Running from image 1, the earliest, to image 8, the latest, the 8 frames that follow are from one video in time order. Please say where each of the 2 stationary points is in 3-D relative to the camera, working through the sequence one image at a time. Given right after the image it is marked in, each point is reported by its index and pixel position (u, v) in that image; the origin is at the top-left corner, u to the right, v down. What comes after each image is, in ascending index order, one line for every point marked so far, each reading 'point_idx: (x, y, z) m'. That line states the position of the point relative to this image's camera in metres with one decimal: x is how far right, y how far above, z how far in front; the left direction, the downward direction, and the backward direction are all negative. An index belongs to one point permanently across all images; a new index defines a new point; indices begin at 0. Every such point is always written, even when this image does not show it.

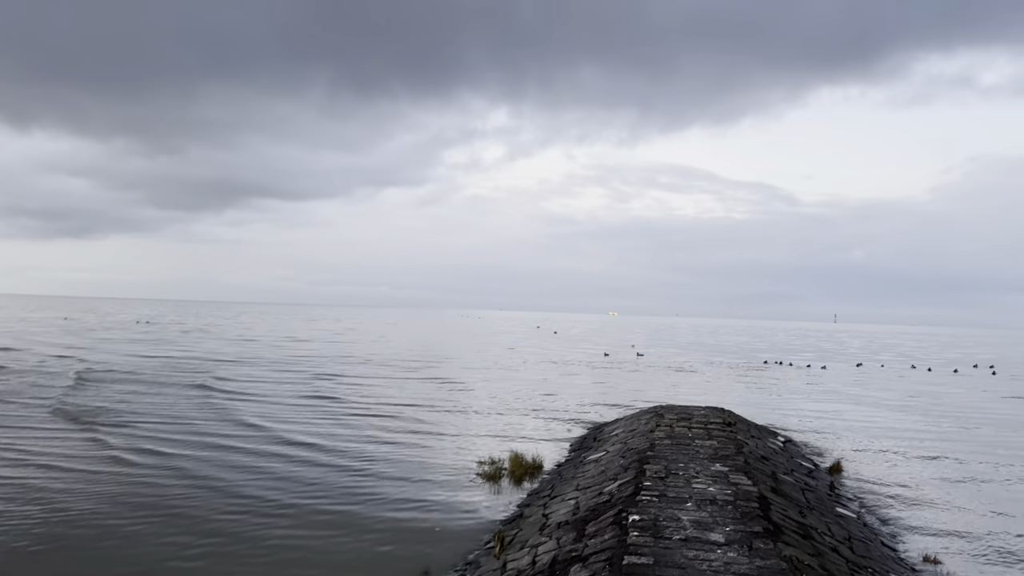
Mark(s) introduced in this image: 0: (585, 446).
0: (+2.0, -4.7, +17.9) m
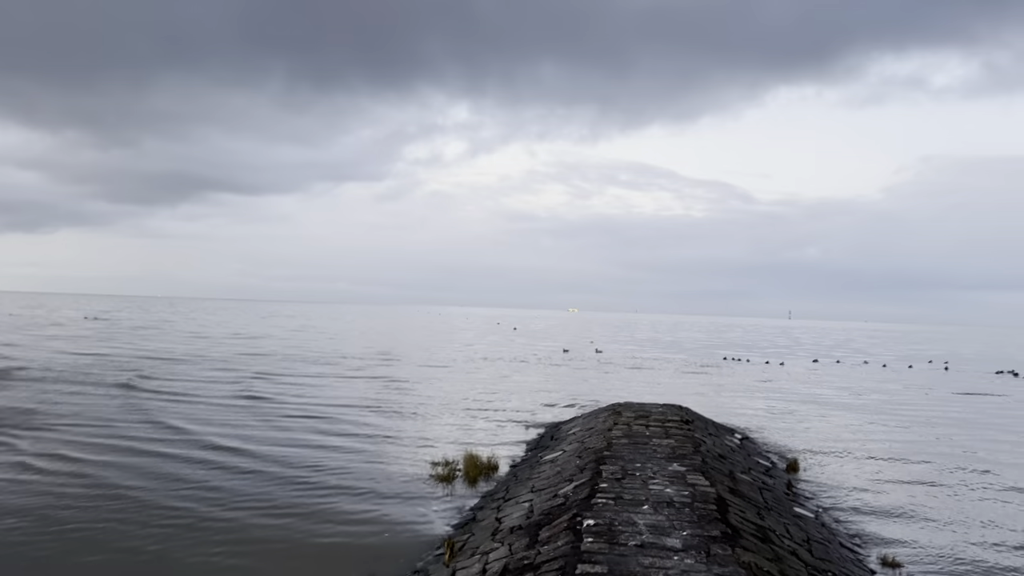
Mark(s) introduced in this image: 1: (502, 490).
0: (+0.8, -4.6, +17.7) m
1: (-0.3, -4.4, +13.0) m
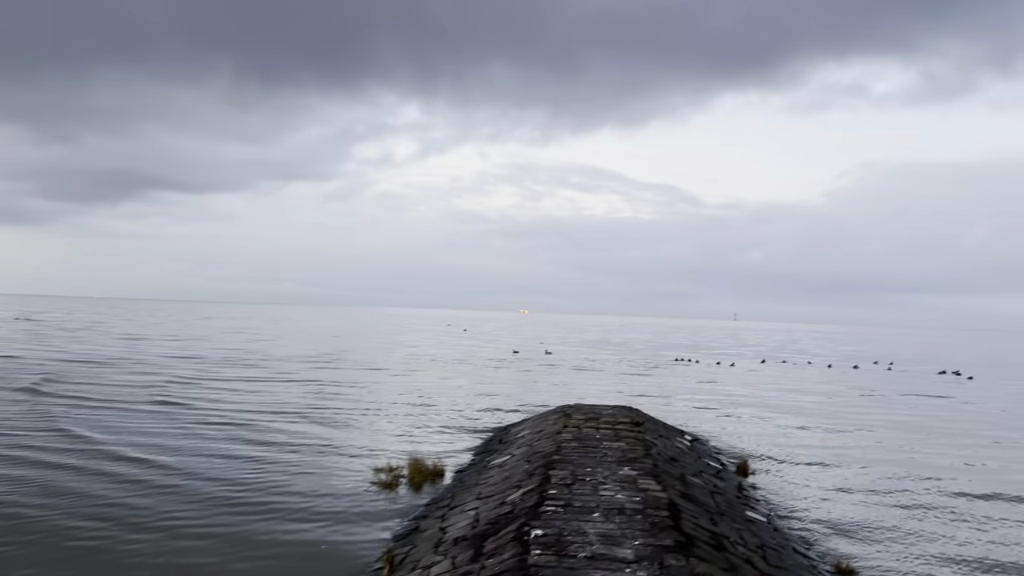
0: (-0.6, -4.6, +17.5) m
1: (-1.3, -4.4, +12.7) m
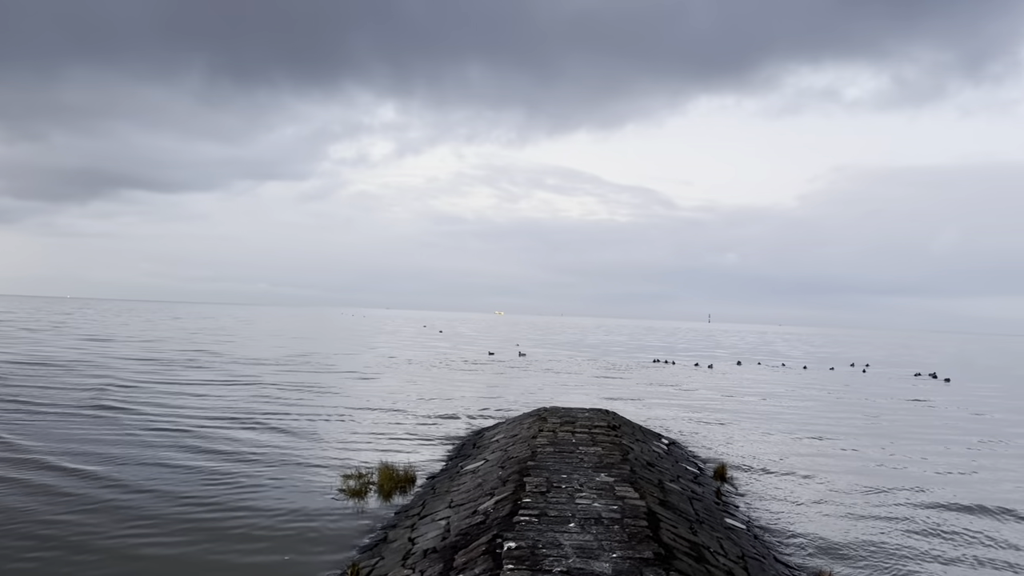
0: (-1.3, -4.6, +17.2) m
1: (-1.8, -4.4, +12.4) m
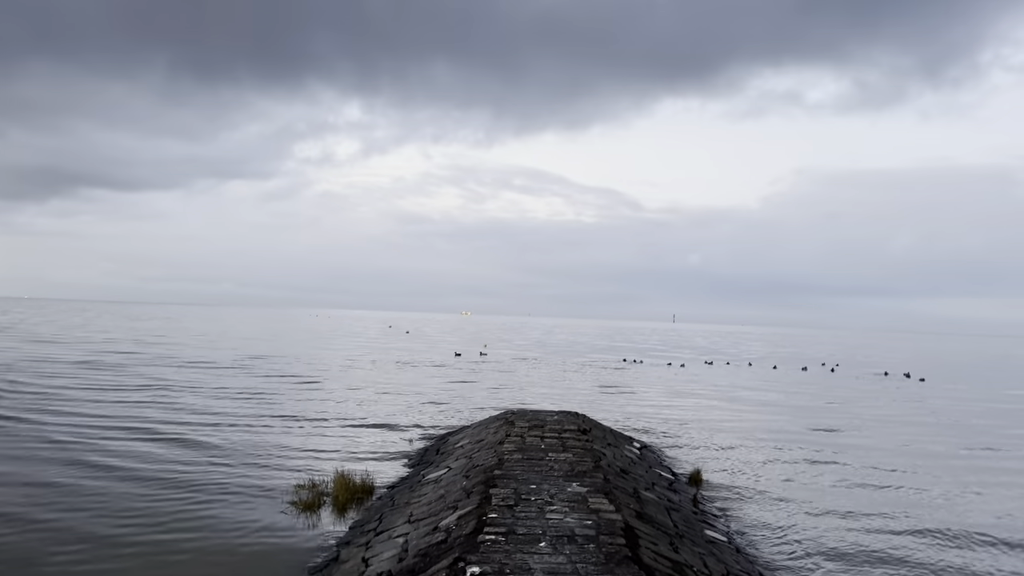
0: (-2.2, -4.6, +16.7) m
1: (-2.5, -4.3, +11.8) m
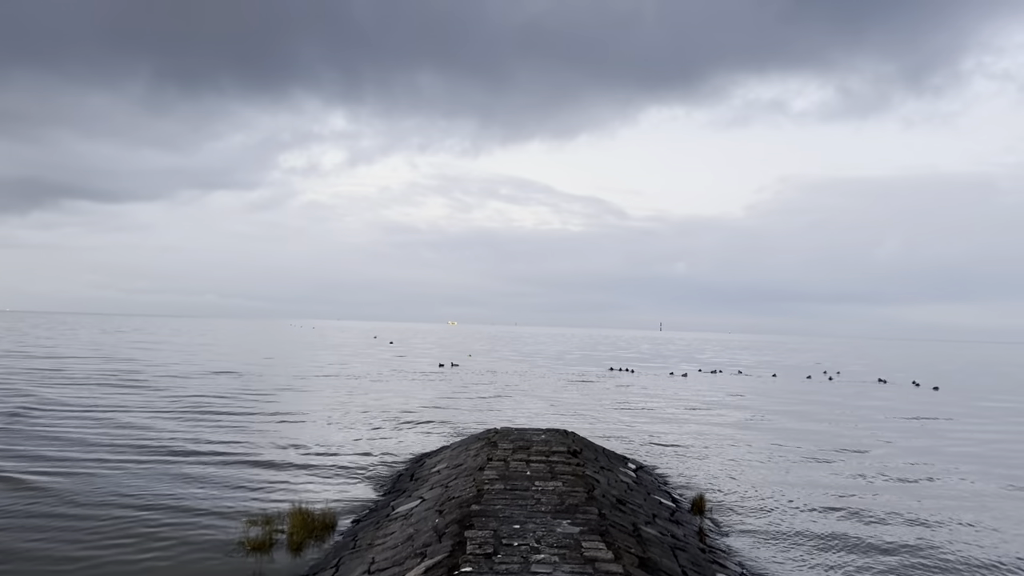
0: (-2.6, -4.8, +15.9) m
1: (-2.8, -4.5, +11.0) m
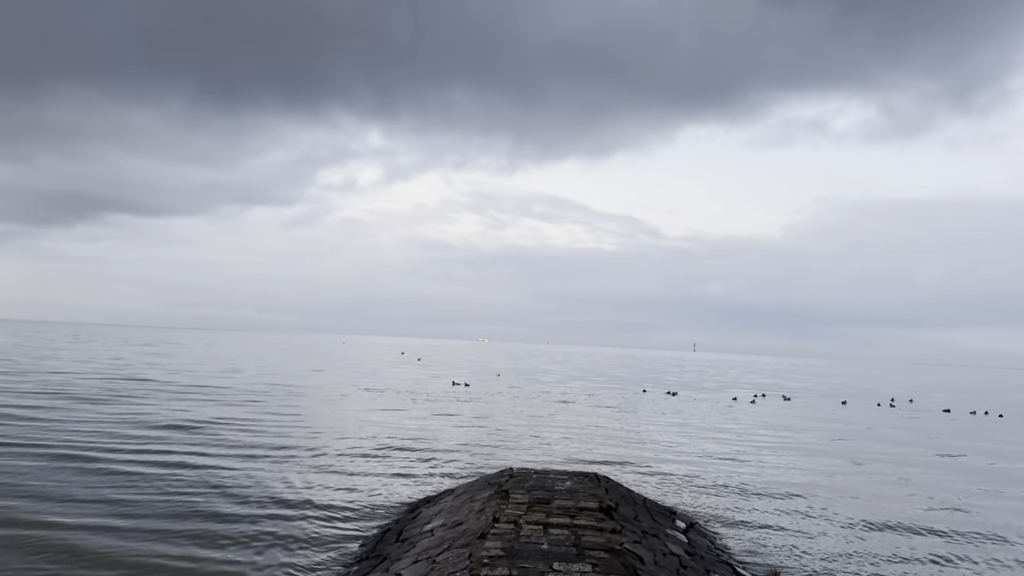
0: (-2.0, -5.1, +14.4) m
1: (-2.4, -4.6, +9.6) m
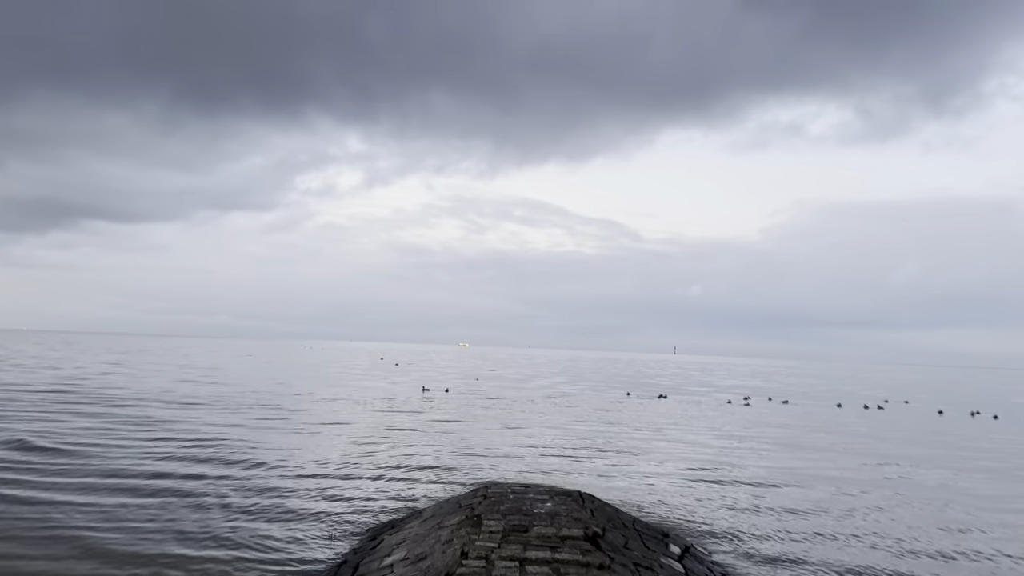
0: (-2.5, -5.2, +13.6) m
1: (-2.8, -4.7, +8.8) m
